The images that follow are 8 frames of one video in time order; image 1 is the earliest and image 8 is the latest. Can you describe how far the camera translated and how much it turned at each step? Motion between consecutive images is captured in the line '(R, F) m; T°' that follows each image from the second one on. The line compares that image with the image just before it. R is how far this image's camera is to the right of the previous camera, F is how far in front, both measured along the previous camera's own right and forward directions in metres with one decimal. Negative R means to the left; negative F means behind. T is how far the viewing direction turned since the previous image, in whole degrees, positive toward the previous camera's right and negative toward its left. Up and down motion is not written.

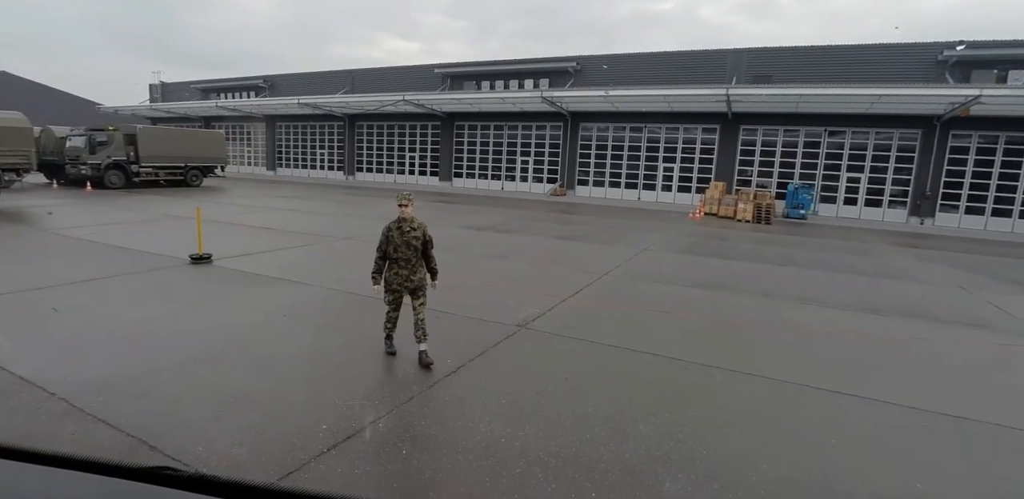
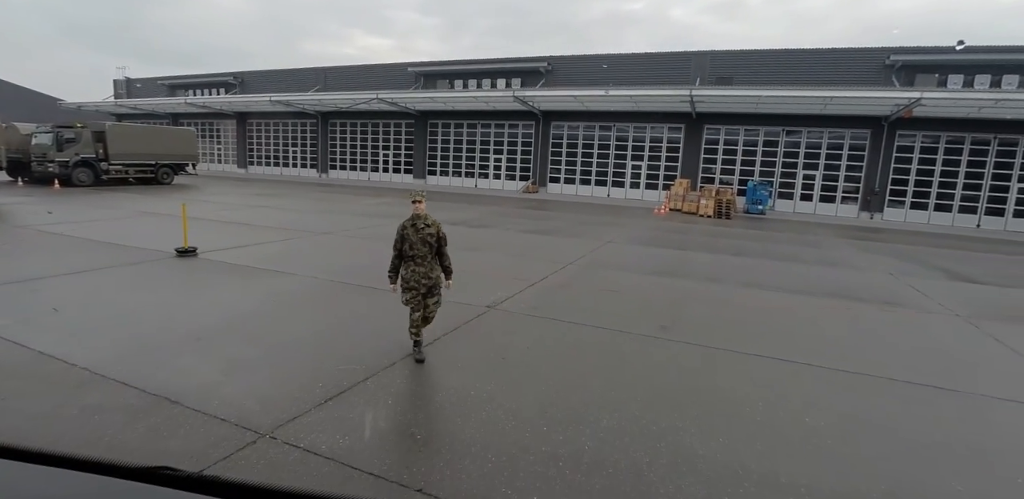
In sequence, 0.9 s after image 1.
(+0.1, -0.6) m; +3°
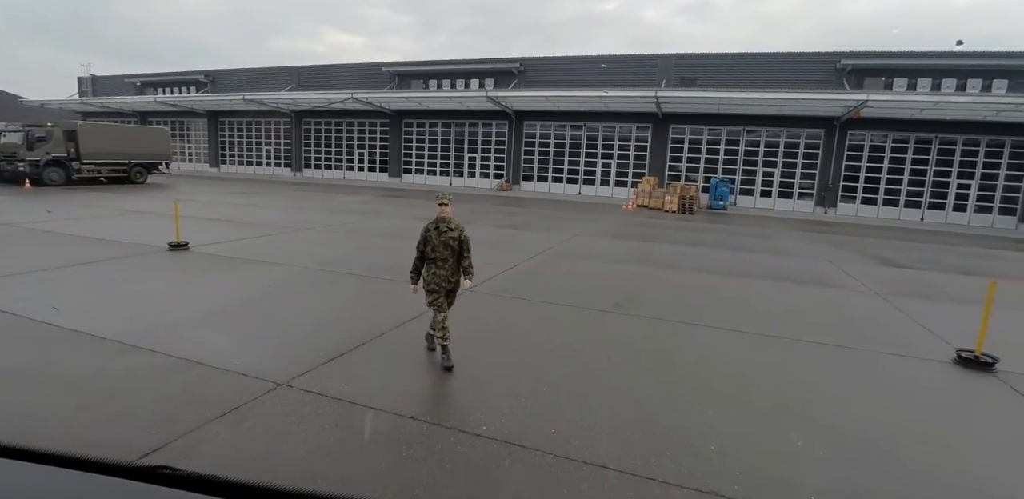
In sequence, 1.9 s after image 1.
(0.0, -0.7) m; +3°
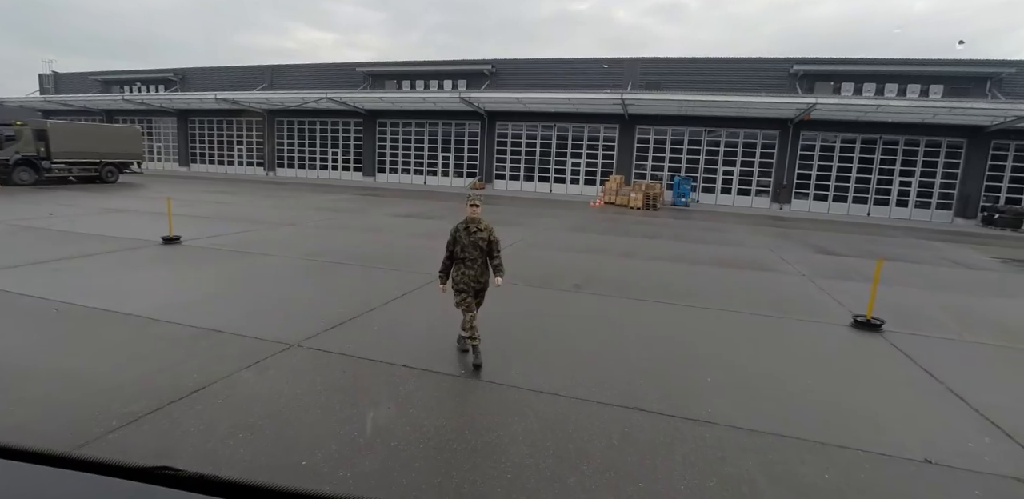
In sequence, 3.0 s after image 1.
(0.0, -0.8) m; +3°
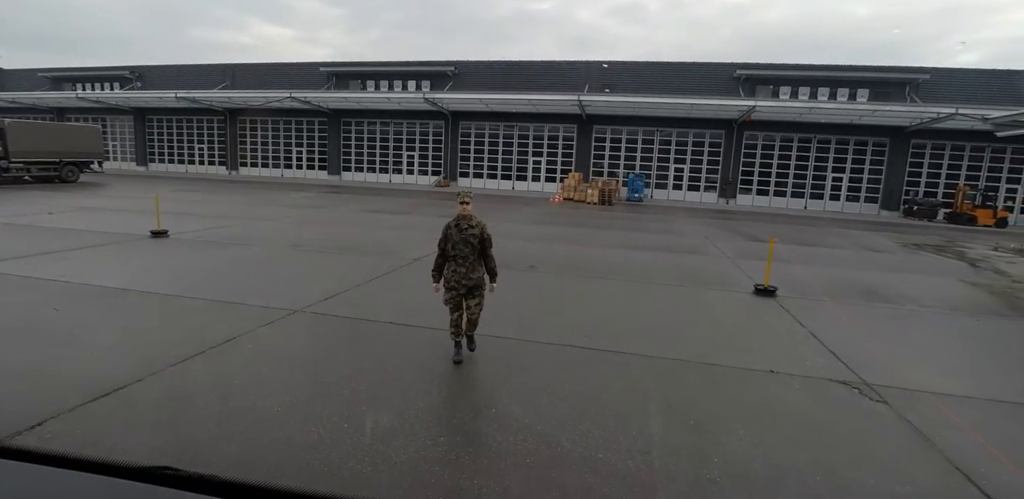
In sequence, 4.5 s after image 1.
(0.0, -1.1) m; +4°
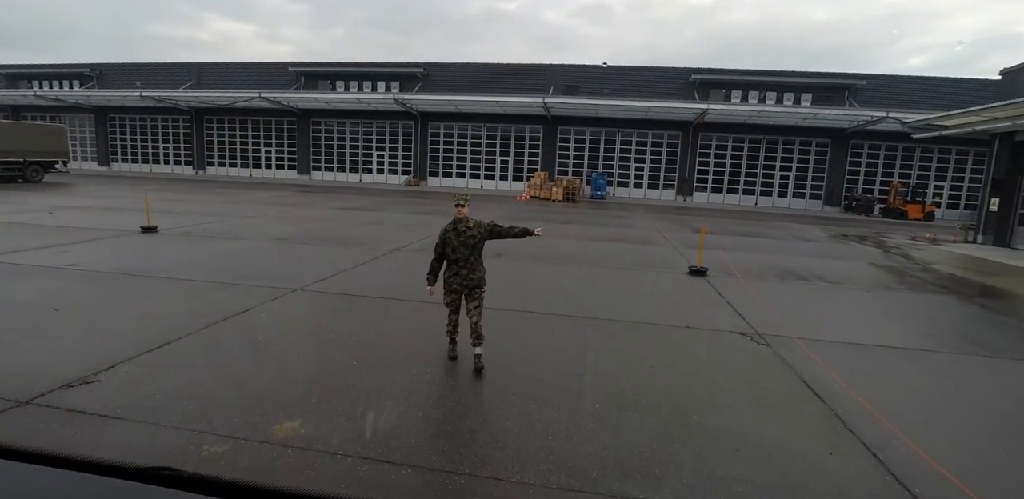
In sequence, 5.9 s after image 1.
(0.0, -1.1) m; +3°
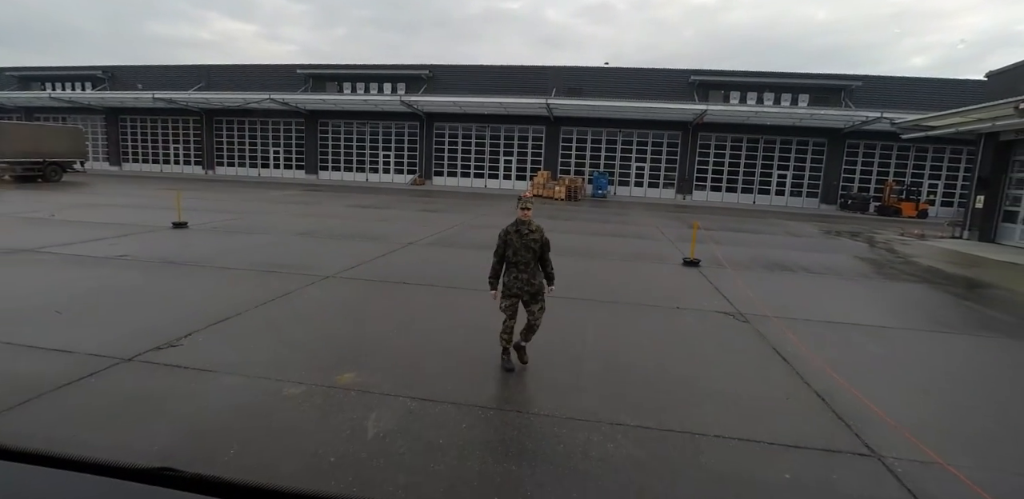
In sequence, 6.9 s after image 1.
(-0.1, -0.7) m; 0°
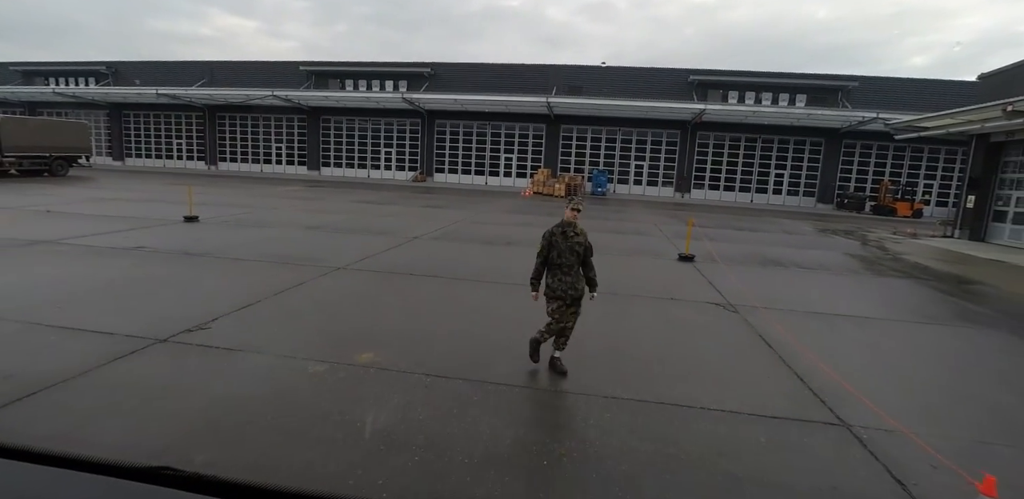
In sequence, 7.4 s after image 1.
(-0.1, -0.3) m; 0°
